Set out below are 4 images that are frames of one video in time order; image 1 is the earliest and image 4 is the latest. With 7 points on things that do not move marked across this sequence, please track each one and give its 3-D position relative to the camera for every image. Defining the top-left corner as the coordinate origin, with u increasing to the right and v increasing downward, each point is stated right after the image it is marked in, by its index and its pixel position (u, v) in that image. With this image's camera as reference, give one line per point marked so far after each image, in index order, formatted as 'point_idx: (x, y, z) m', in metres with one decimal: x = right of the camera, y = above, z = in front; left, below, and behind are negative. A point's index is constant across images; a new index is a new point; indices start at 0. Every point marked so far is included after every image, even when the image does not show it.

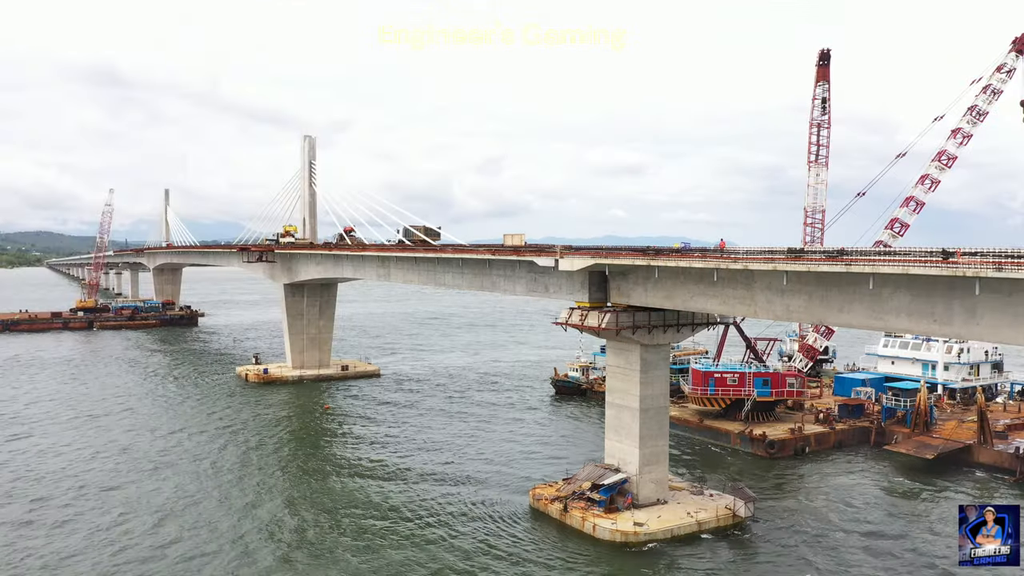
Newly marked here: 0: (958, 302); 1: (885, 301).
0: (+9.7, -0.3, +17.6) m
1: (+8.8, -0.3, +19.1) m
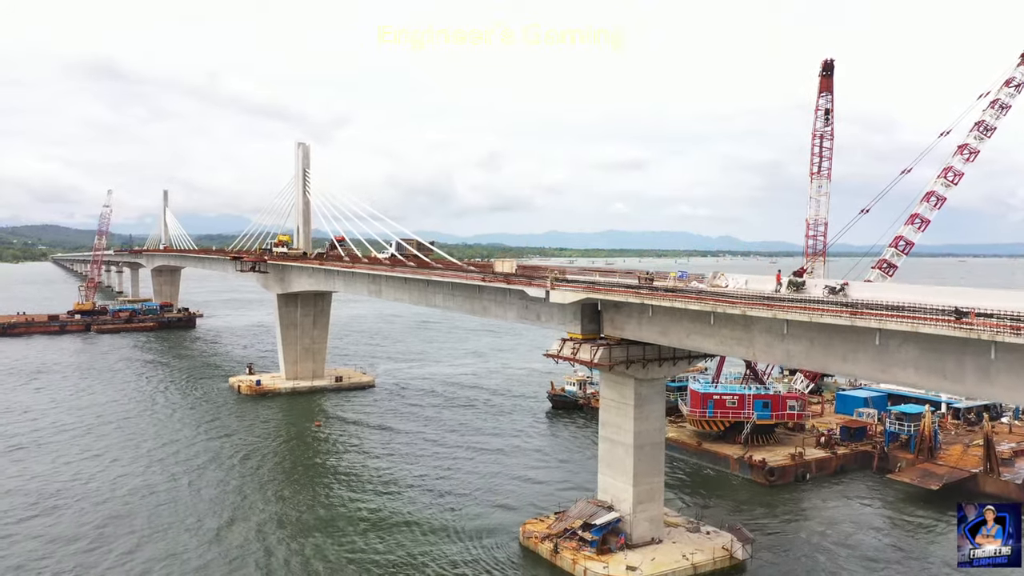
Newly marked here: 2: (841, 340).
0: (+9.3, -1.5, +16.5) m
1: (+8.4, -1.4, +18.0) m
2: (+7.8, -1.2, +19.2) m
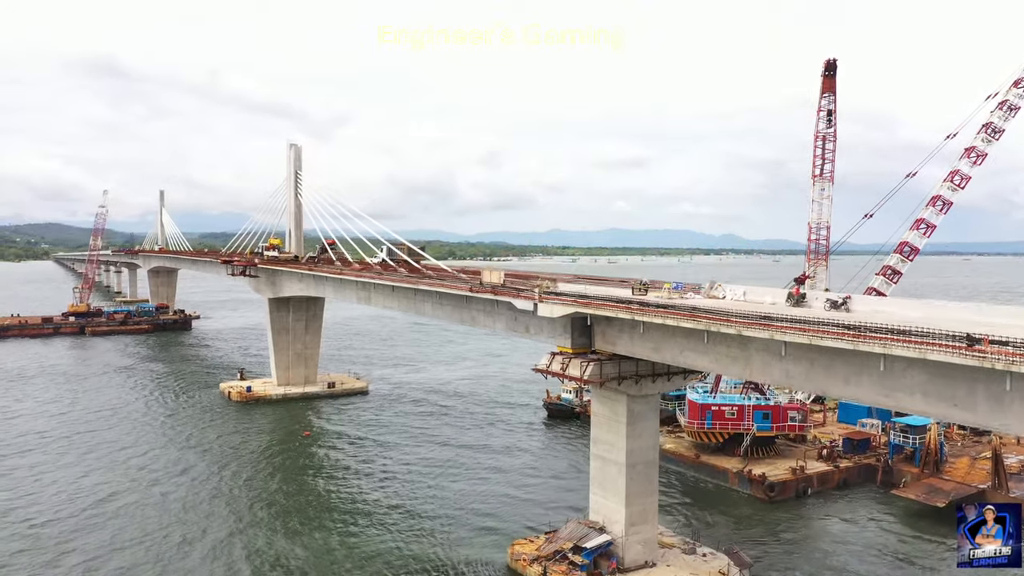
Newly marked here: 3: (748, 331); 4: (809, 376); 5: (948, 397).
0: (+8.8, -1.9, +15.3) m
1: (+8.0, -1.8, +16.8) m
2: (+7.3, -1.6, +18.0) m
3: (+5.5, -1.0, +18.9) m
4: (+6.9, -2.1, +18.9) m
5: (+8.5, -2.1, +15.9) m
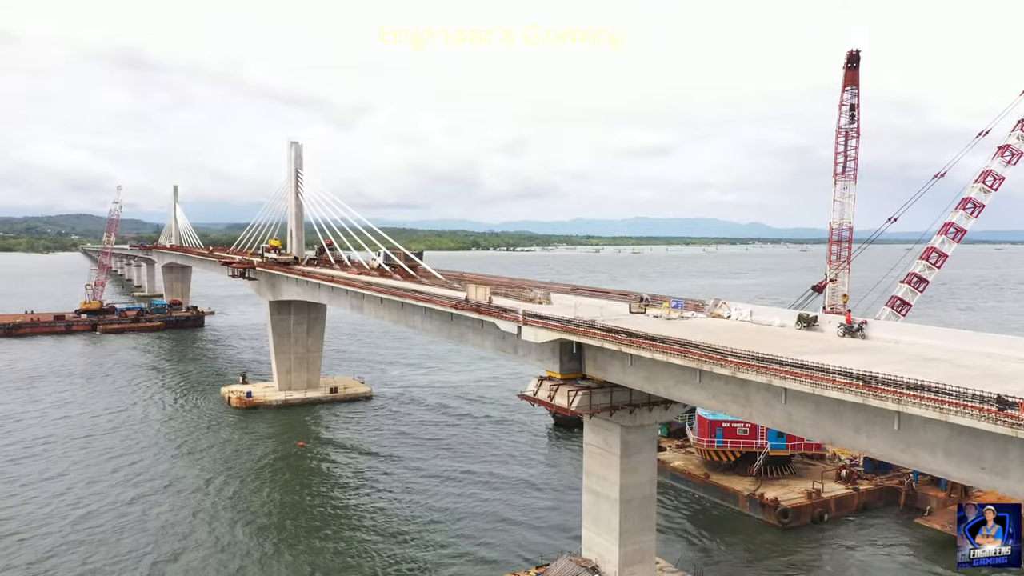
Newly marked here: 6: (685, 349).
0: (+8.0, -2.6, +12.9) m
1: (+7.2, -2.6, +14.5) m
2: (+6.6, -2.4, +15.7) m
3: (+4.8, -1.7, +16.6) m
4: (+6.2, -2.7, +16.6) m
5: (+7.7, -2.9, +13.5) m
6: (+4.0, -1.4, +18.8) m
